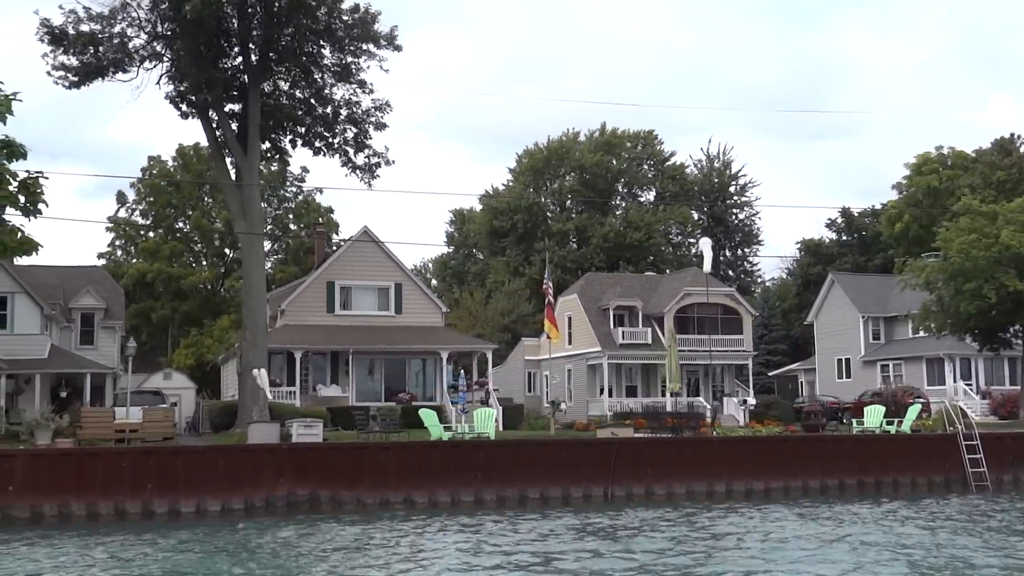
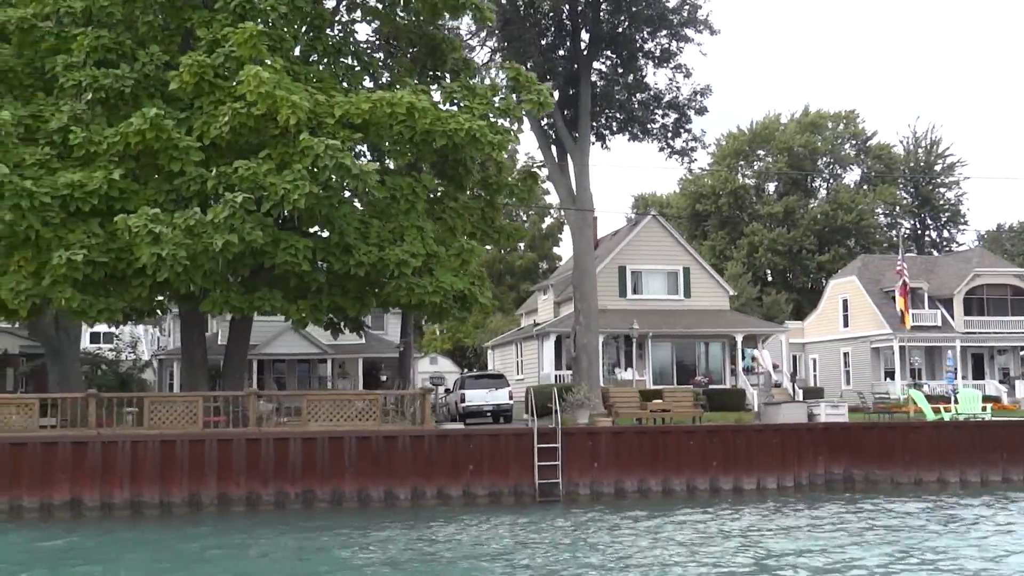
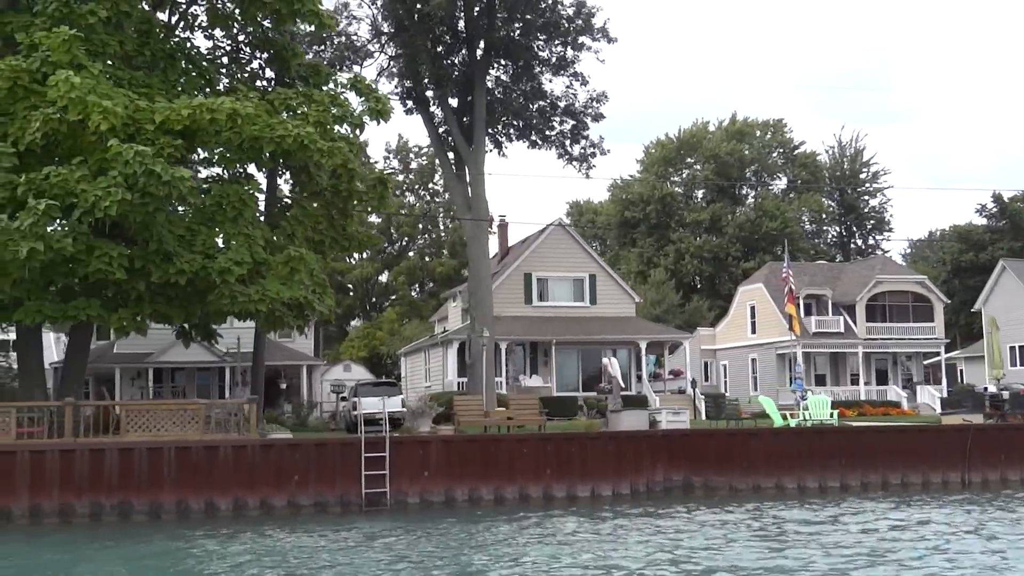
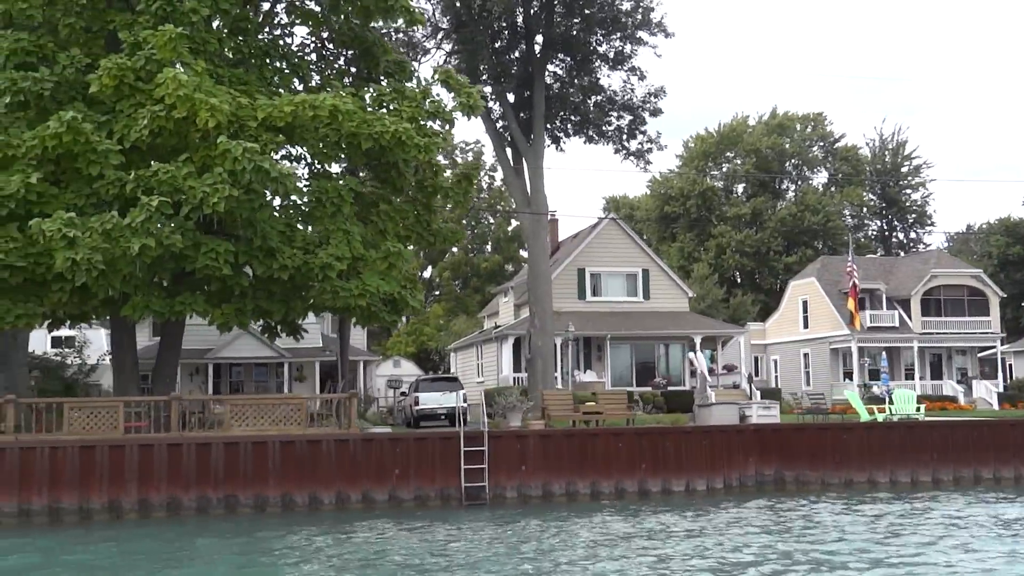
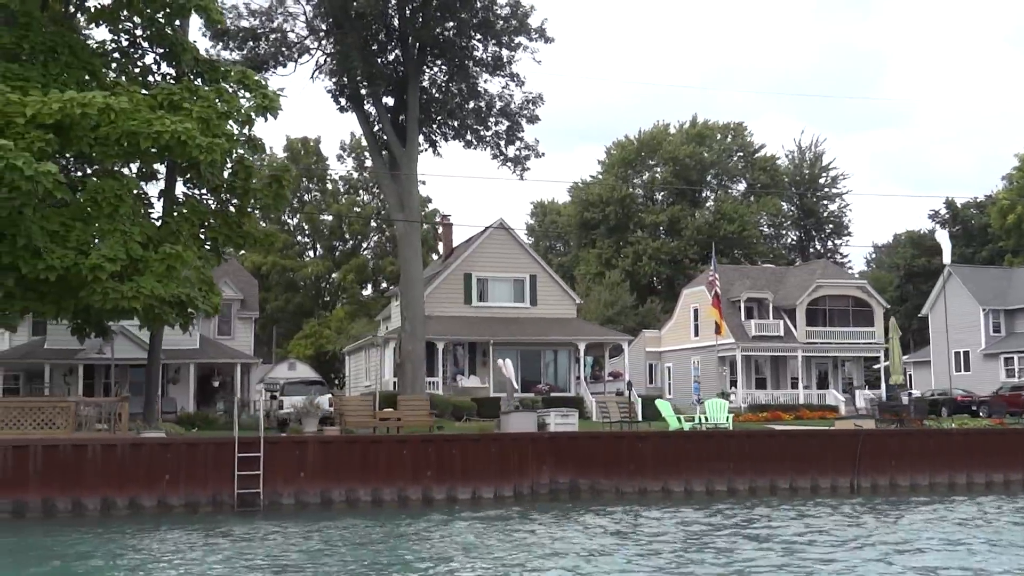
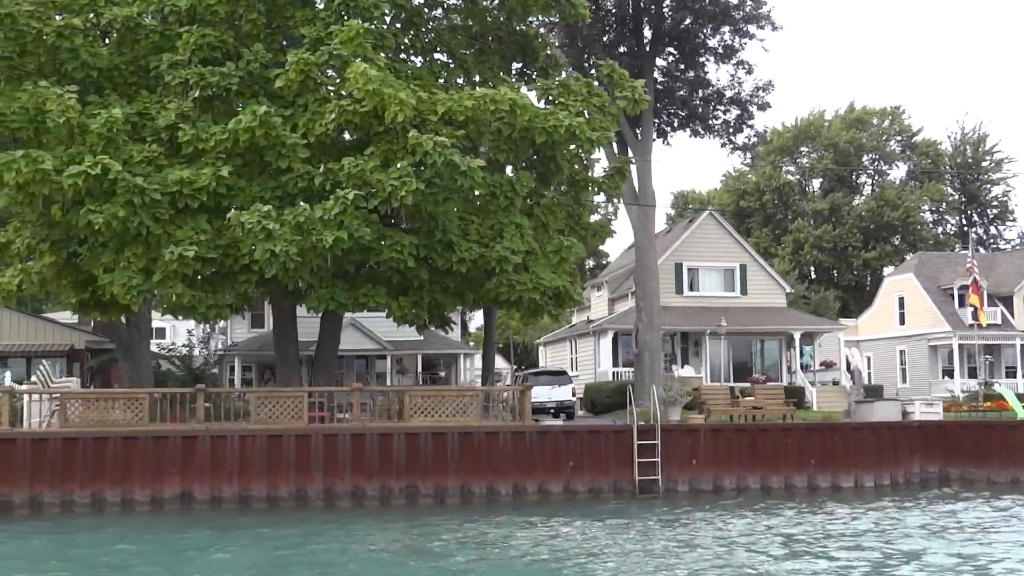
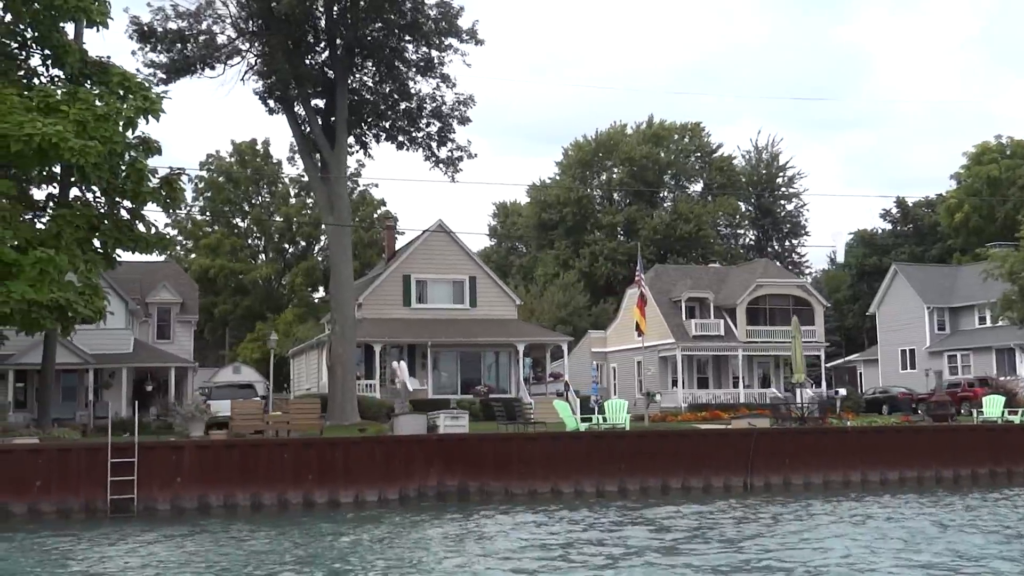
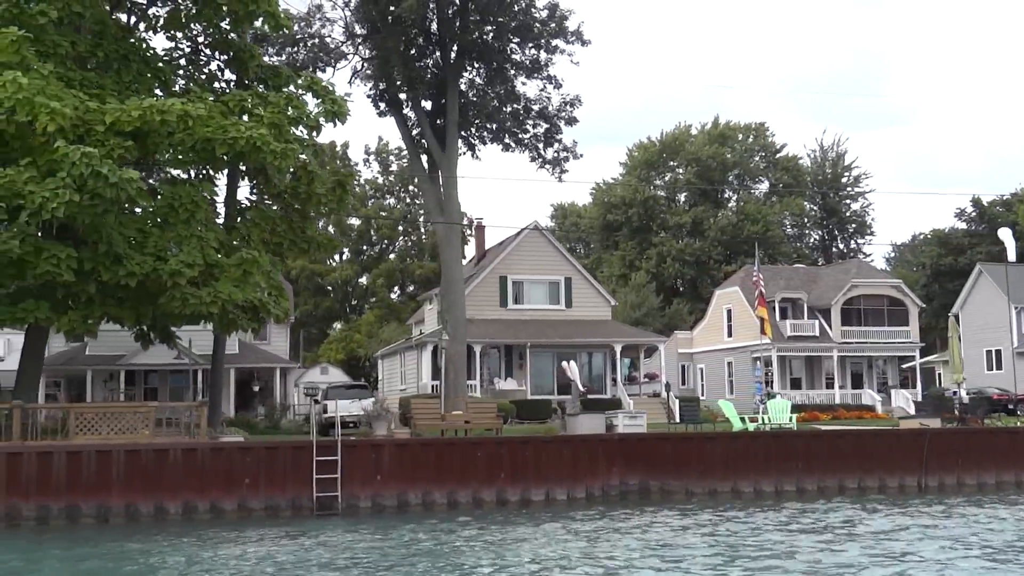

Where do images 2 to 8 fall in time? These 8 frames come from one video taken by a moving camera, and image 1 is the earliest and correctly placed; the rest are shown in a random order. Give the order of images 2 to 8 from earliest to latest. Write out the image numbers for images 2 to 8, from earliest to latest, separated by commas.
7, 5, 8, 3, 4, 2, 6
